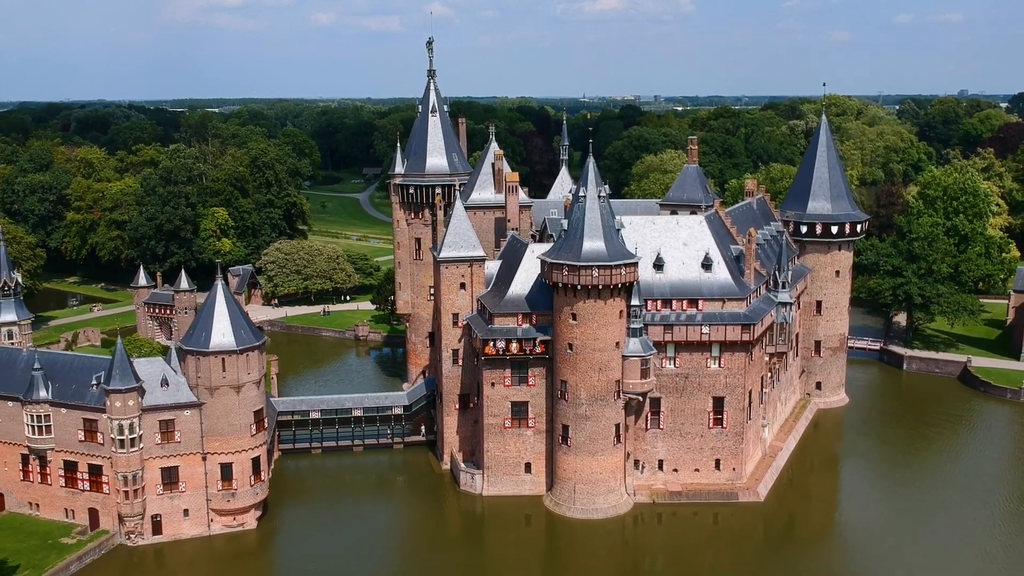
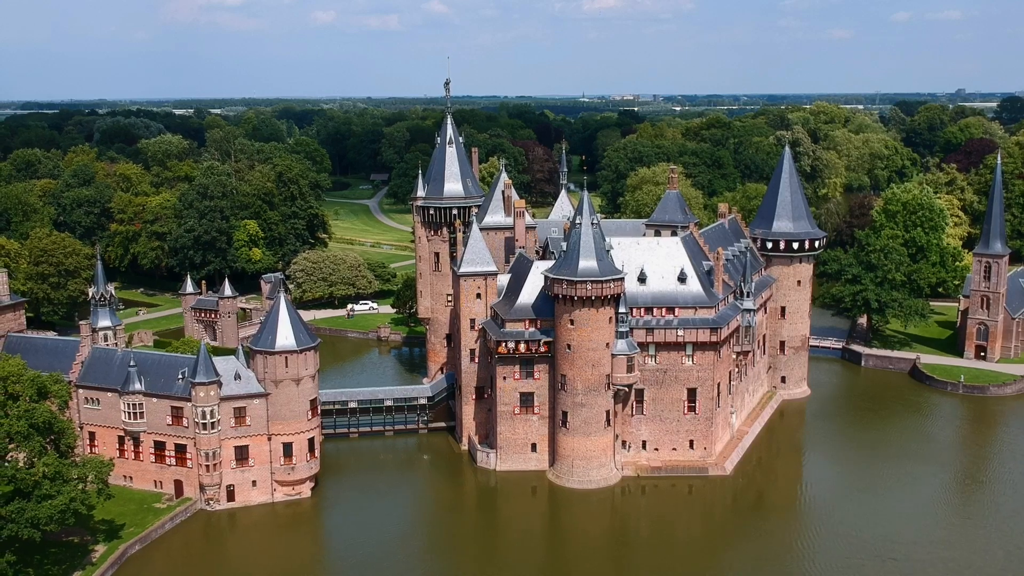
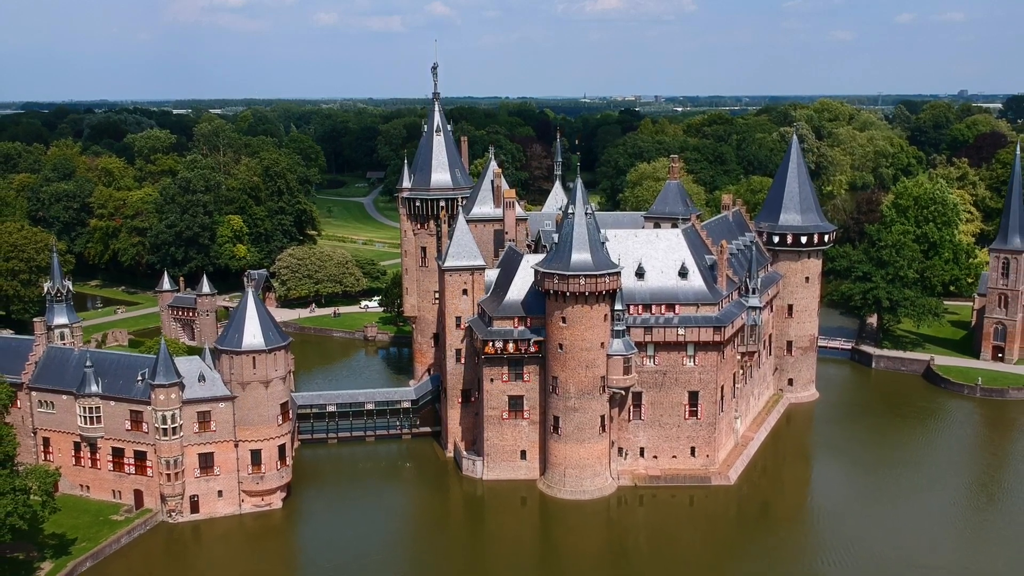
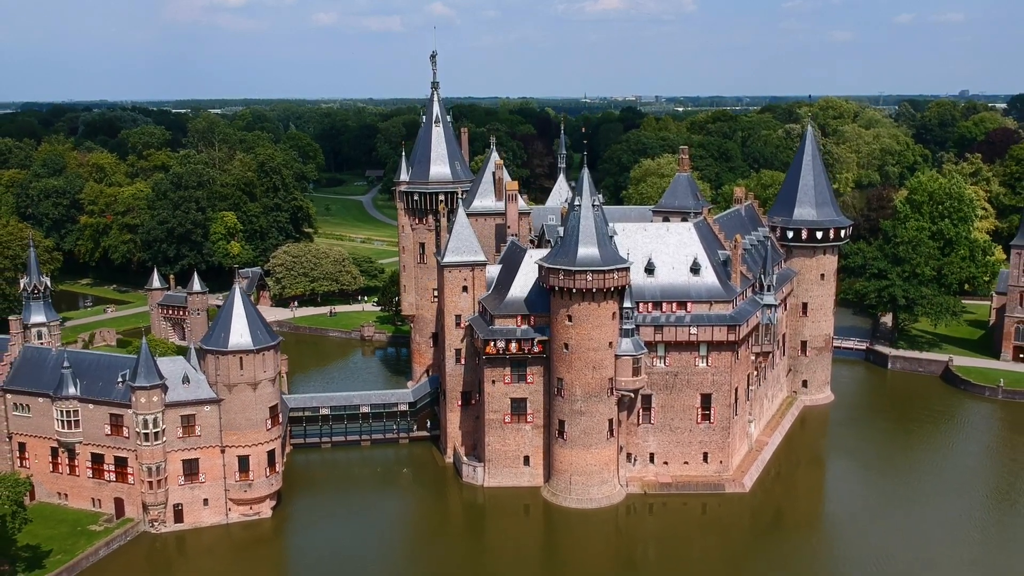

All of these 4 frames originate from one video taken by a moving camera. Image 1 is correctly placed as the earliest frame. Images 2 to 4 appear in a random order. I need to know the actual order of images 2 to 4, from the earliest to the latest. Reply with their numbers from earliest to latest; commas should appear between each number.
4, 3, 2
